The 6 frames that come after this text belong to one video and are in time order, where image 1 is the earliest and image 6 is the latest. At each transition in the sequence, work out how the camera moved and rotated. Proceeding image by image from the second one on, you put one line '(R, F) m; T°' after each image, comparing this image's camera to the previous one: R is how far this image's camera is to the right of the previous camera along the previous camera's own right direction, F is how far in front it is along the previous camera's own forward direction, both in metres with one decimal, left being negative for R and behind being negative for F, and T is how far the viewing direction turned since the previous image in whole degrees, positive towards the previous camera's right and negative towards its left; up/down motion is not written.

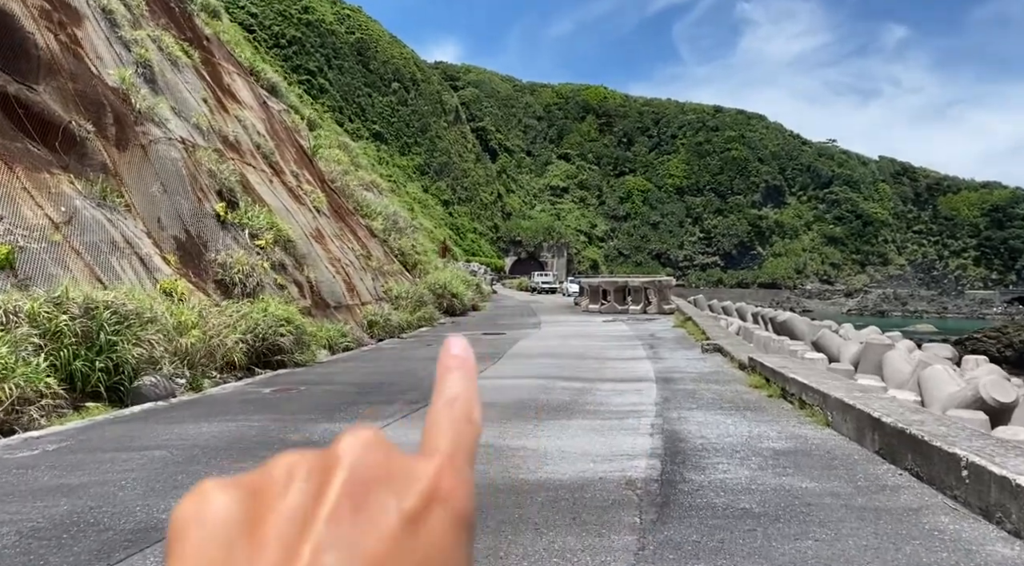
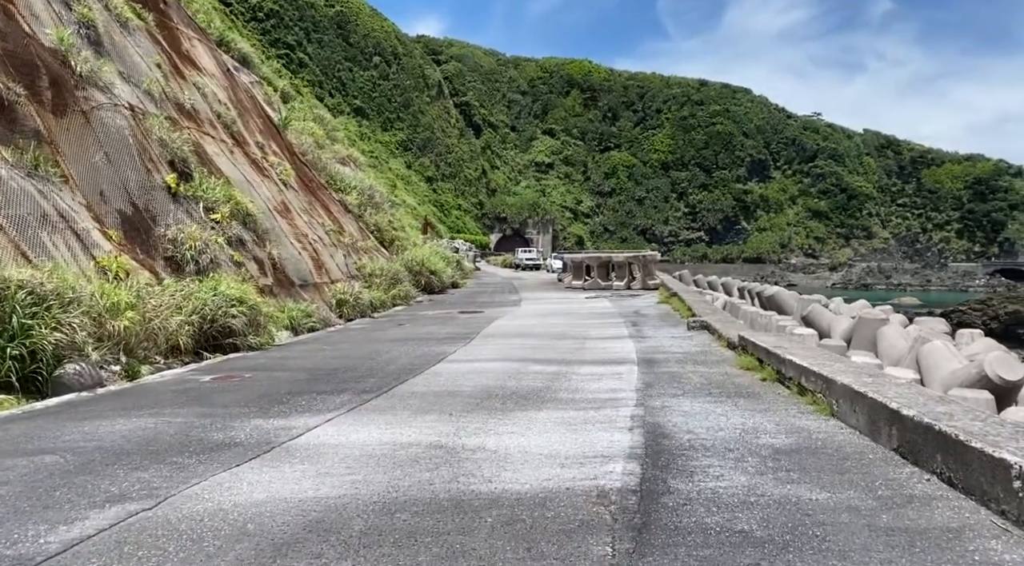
(+0.2, +0.8) m; +1°
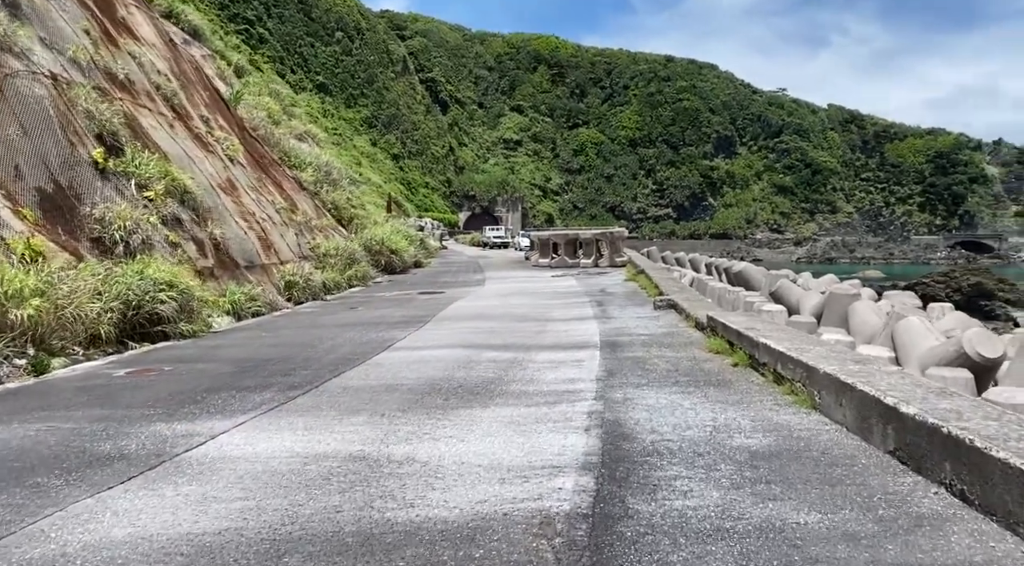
(+0.2, +0.7) m; +2°
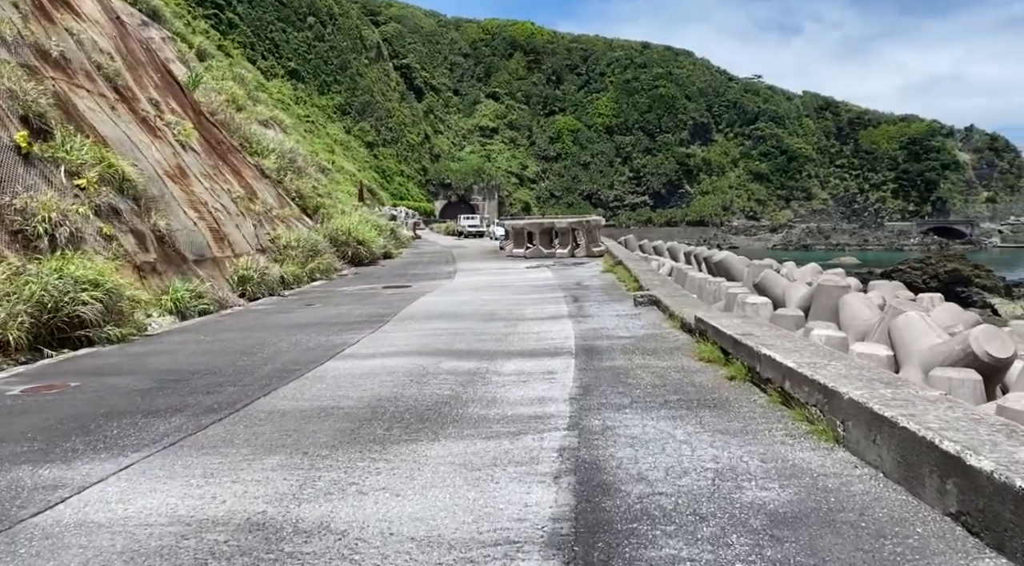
(+0.1, +0.9) m; +2°
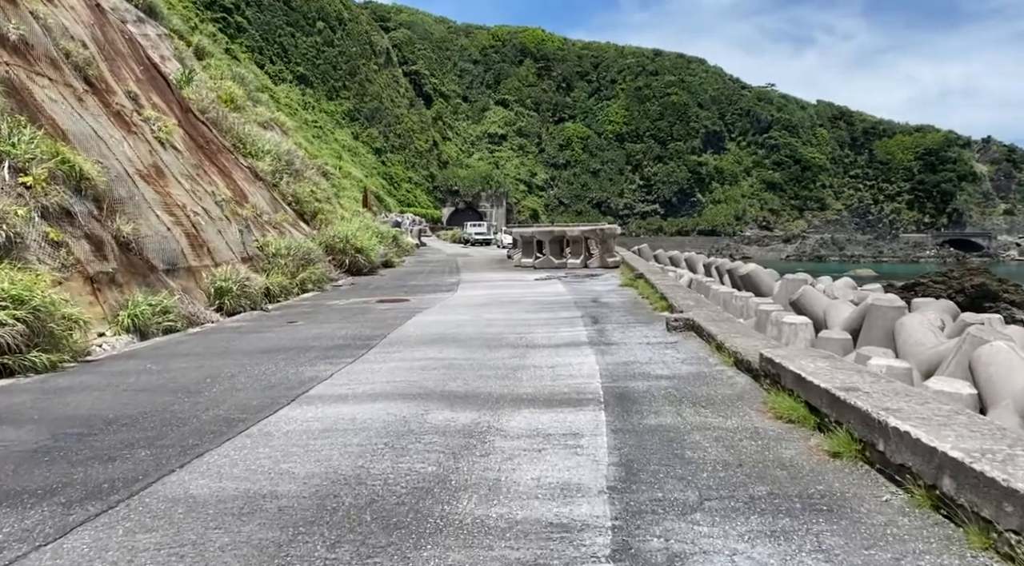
(0.0, +1.5) m; -1°
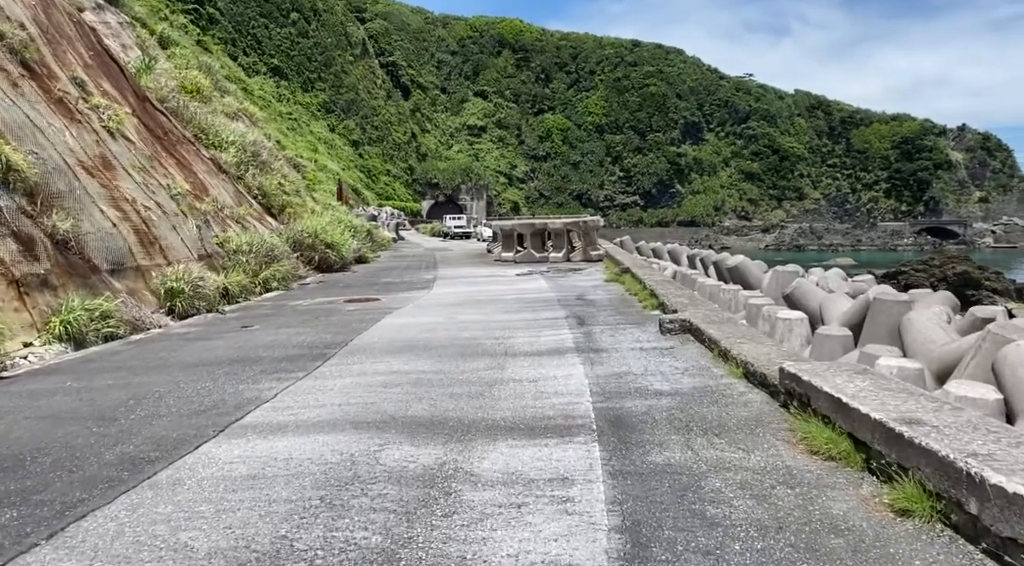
(0.0, +0.9) m; +1°
